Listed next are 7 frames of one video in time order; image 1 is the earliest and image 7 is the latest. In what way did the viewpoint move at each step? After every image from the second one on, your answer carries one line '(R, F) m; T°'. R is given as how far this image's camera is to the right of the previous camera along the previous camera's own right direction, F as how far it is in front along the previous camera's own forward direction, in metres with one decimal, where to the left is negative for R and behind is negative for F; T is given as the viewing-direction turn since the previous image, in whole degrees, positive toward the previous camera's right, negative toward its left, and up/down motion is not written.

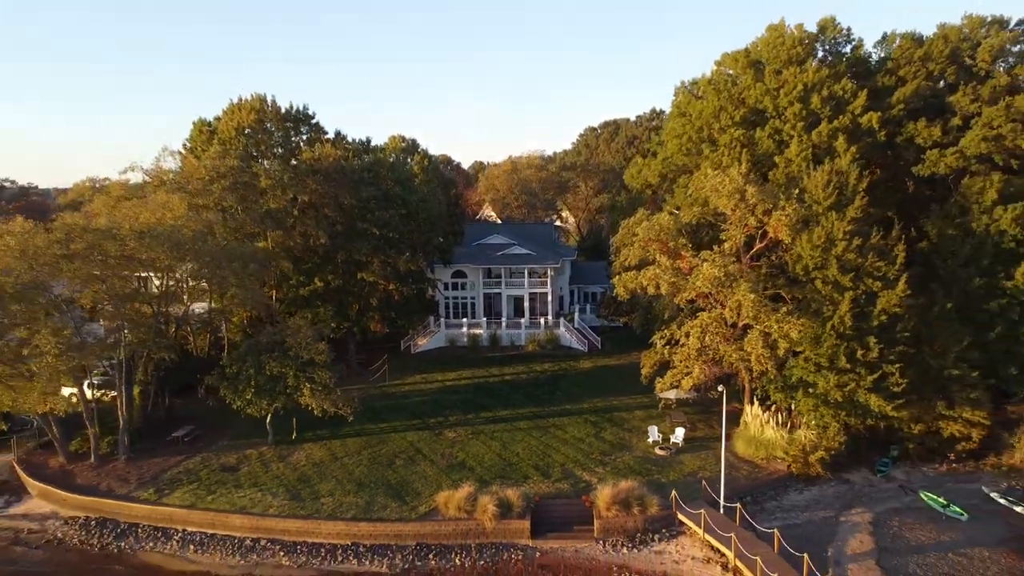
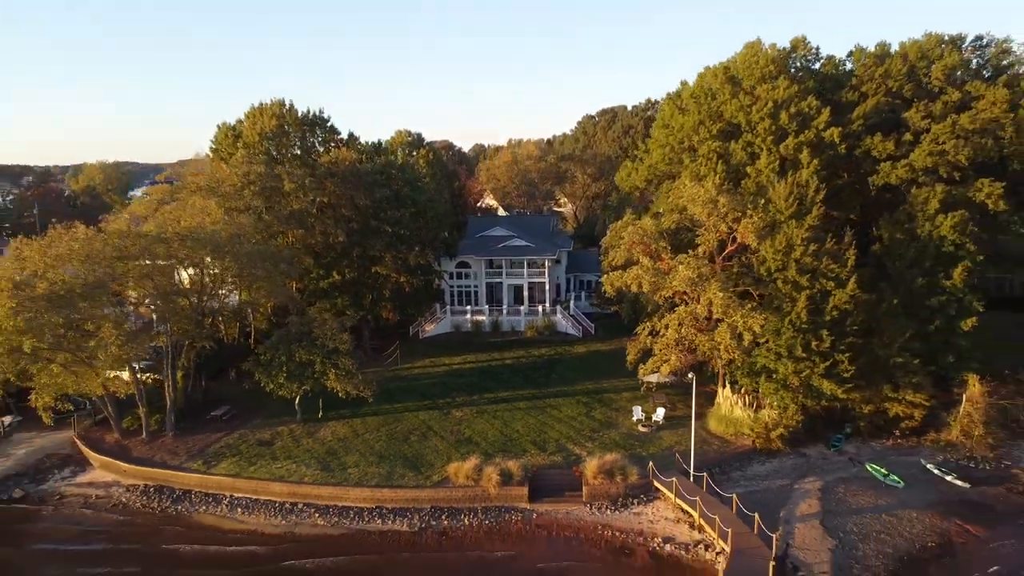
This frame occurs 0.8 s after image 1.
(0.0, -2.6) m; 0°
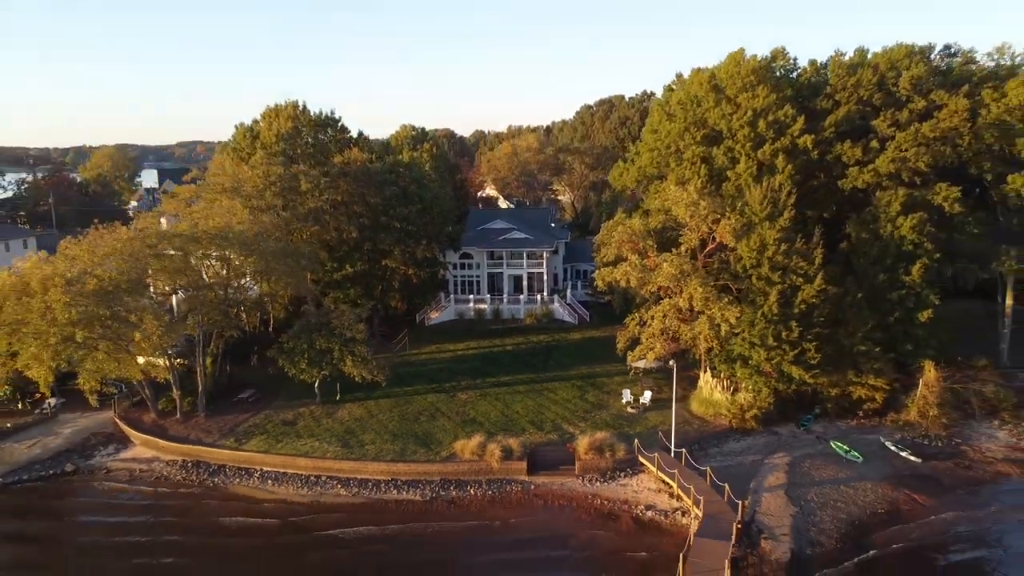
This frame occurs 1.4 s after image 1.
(0.0, -2.2) m; 0°
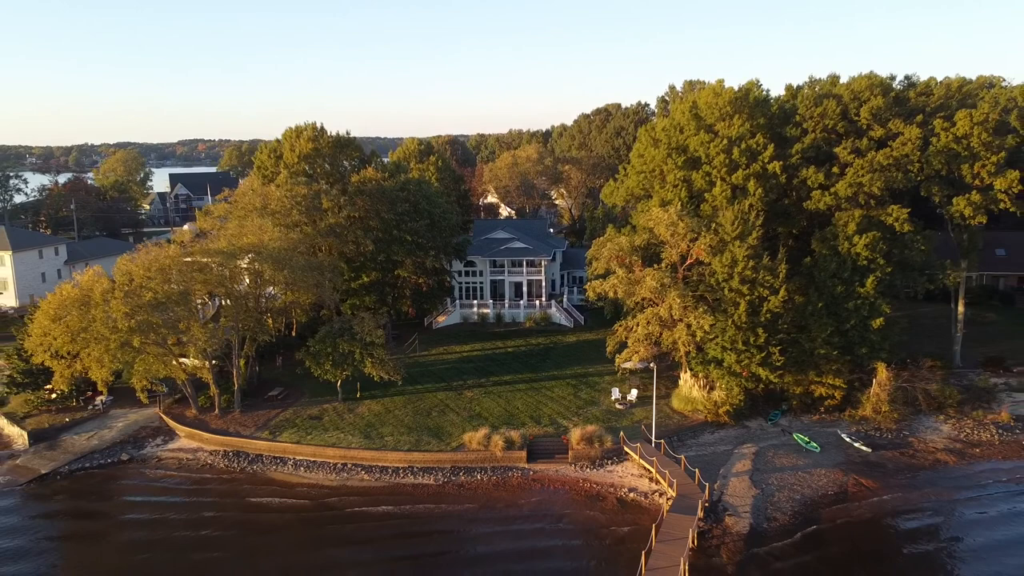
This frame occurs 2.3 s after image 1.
(0.0, -3.2) m; 0°
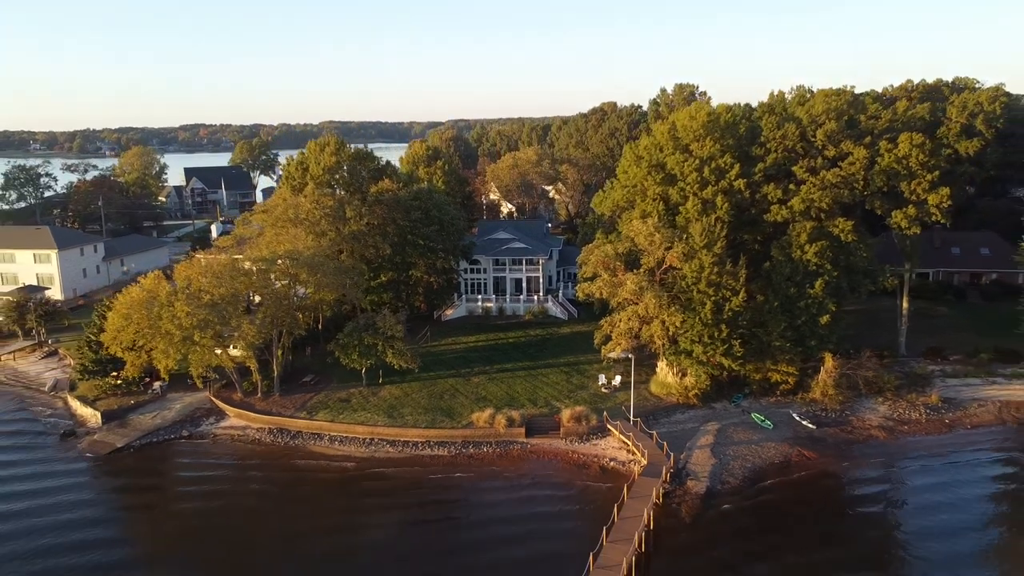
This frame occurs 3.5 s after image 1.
(0.0, -4.6) m; 0°
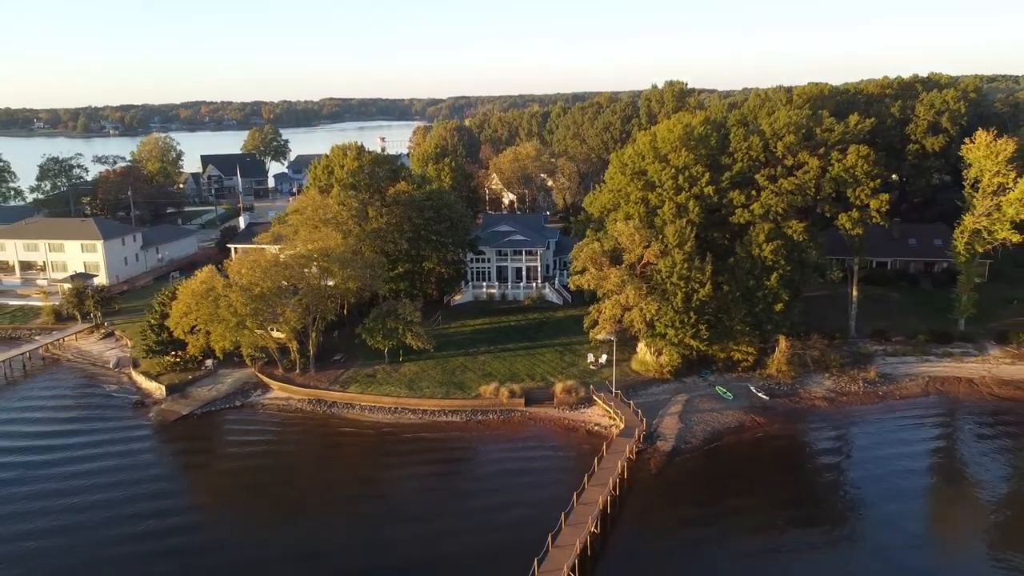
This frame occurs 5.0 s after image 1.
(0.0, -5.6) m; 0°
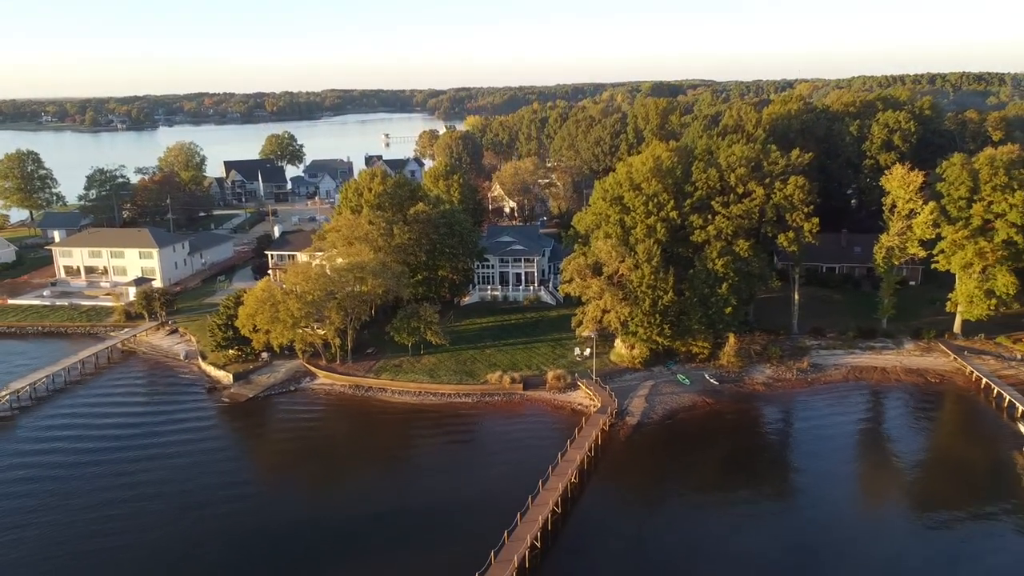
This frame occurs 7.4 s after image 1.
(-0.1, -8.8) m; 0°
